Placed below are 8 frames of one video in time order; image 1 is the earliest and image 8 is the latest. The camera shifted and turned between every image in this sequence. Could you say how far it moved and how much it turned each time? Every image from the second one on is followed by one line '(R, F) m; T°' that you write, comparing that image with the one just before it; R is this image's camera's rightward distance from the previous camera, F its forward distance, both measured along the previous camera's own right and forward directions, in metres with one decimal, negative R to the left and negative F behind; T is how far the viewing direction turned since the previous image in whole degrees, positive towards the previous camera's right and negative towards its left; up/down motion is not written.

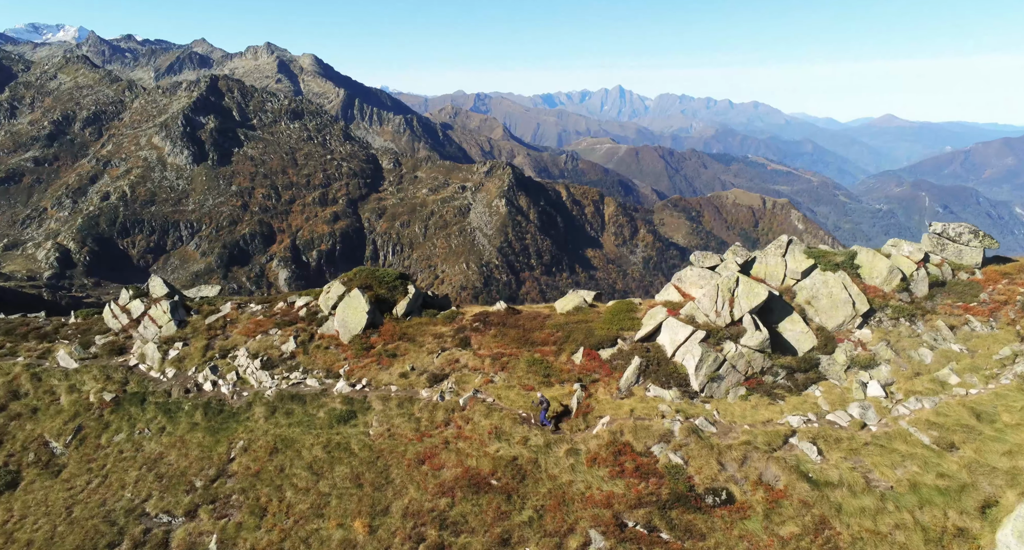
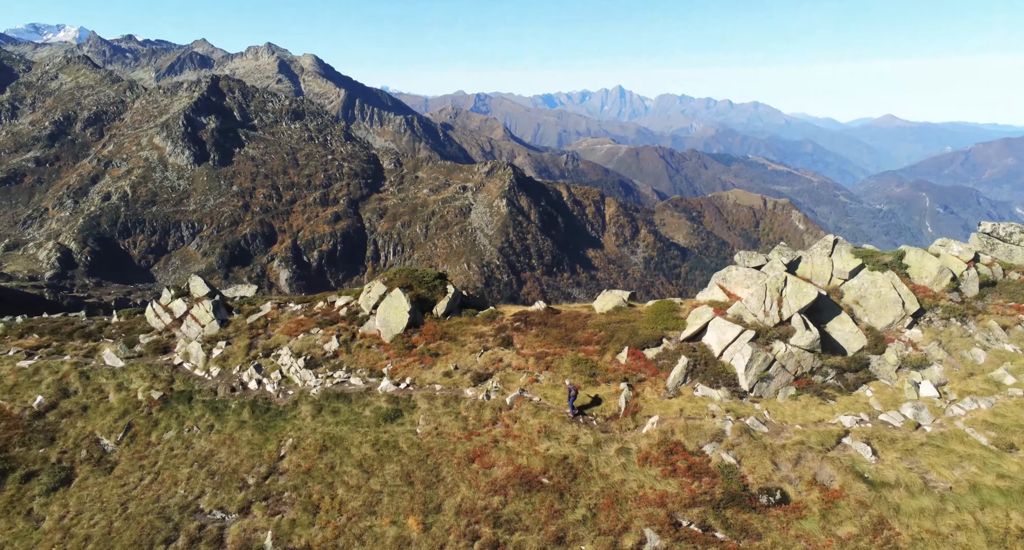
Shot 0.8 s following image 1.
(-2.4, -0.2) m; -1°
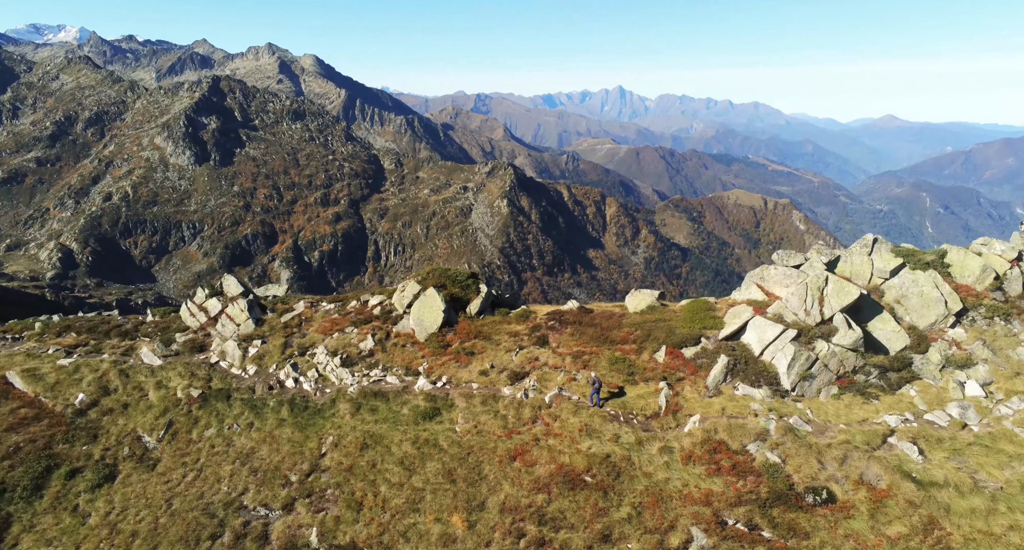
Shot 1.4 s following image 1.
(-2.0, -0.2) m; -1°
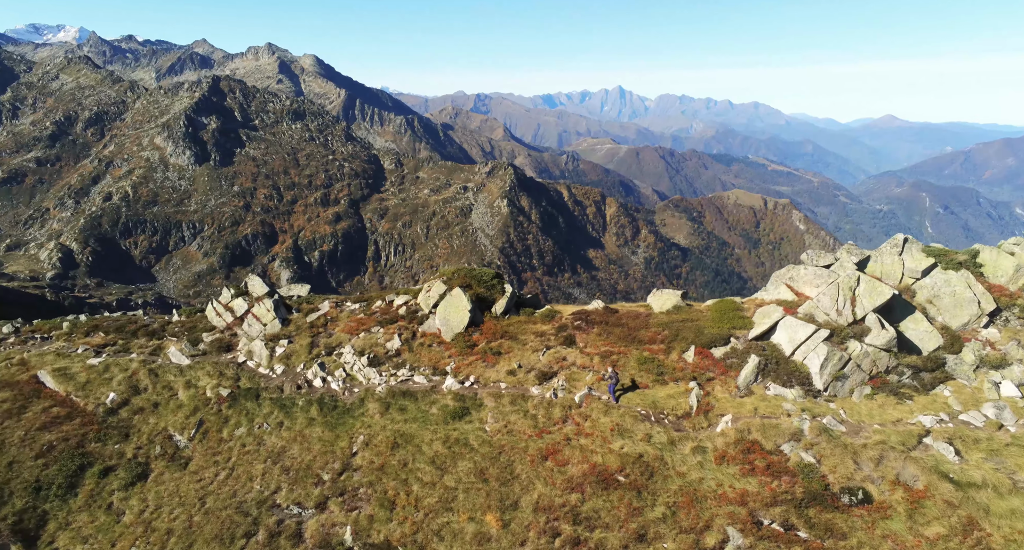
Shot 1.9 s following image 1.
(-1.6, -0.1) m; -1°
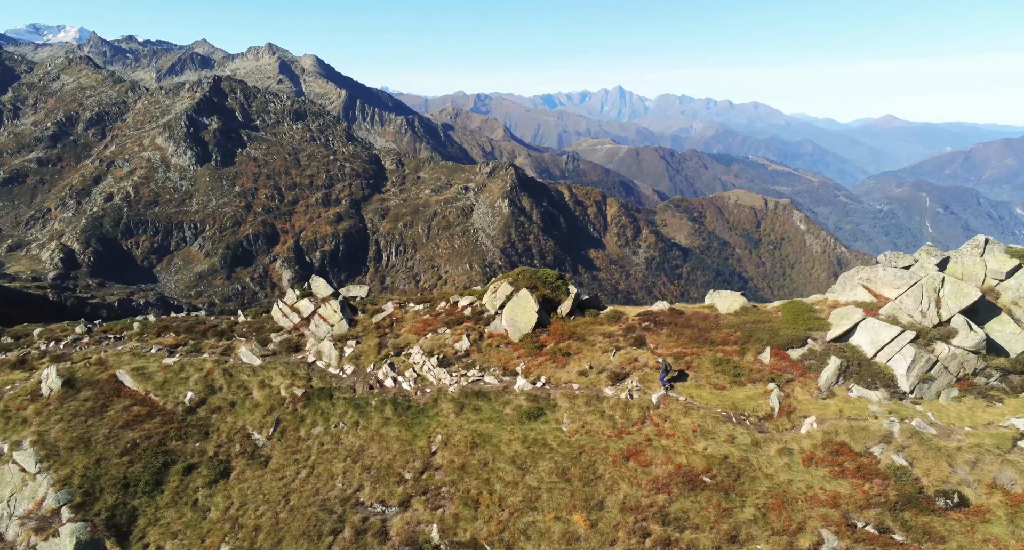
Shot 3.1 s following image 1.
(-4.0, -0.4) m; -2°
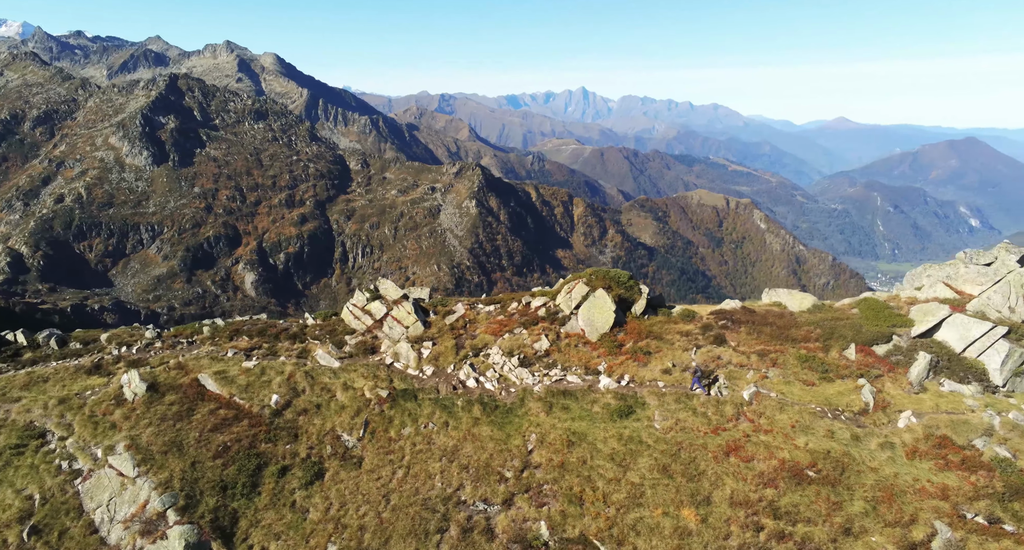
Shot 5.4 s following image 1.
(-6.9, -0.8) m; 0°
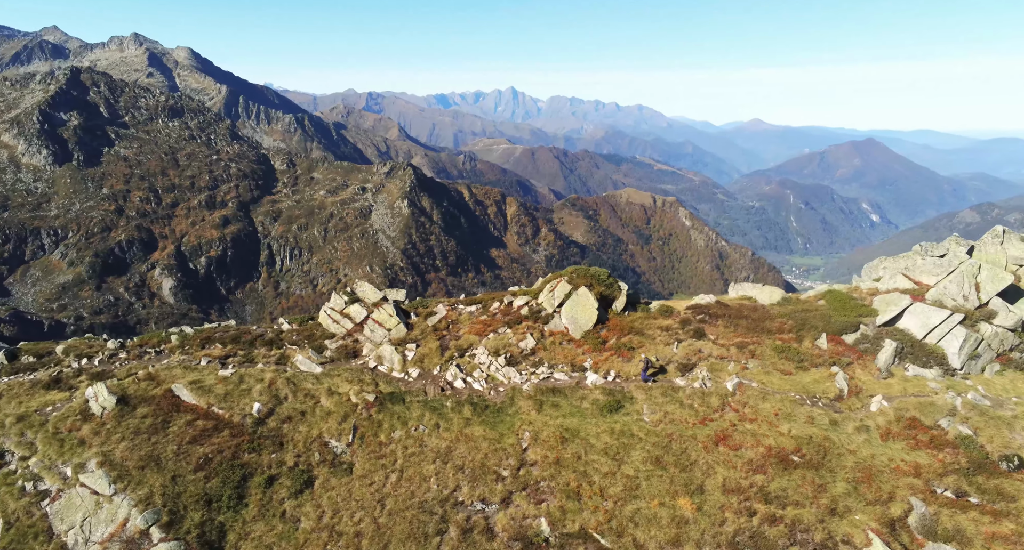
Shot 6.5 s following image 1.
(-3.3, -0.3) m; +5°
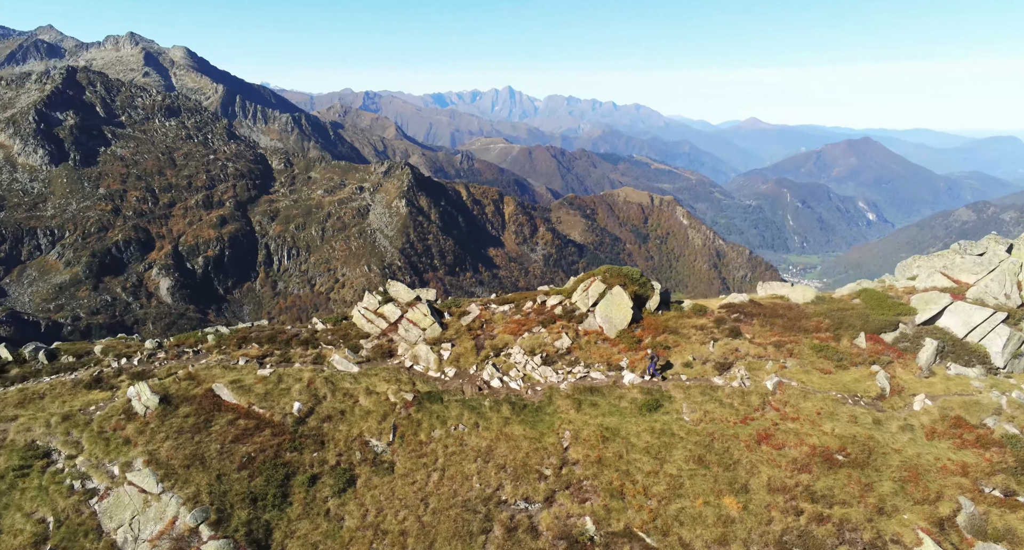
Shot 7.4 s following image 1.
(-2.3, -0.2) m; -1°
